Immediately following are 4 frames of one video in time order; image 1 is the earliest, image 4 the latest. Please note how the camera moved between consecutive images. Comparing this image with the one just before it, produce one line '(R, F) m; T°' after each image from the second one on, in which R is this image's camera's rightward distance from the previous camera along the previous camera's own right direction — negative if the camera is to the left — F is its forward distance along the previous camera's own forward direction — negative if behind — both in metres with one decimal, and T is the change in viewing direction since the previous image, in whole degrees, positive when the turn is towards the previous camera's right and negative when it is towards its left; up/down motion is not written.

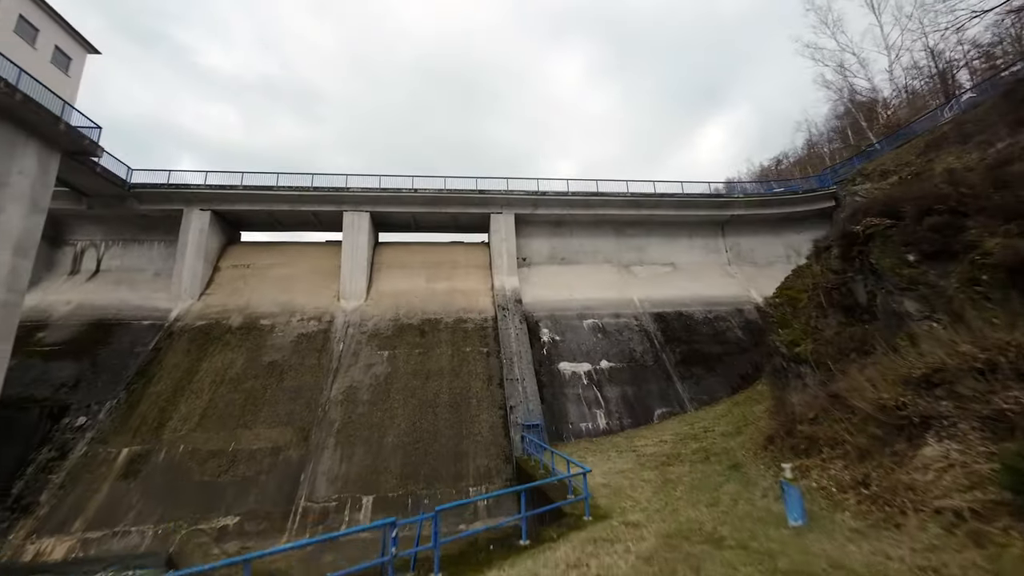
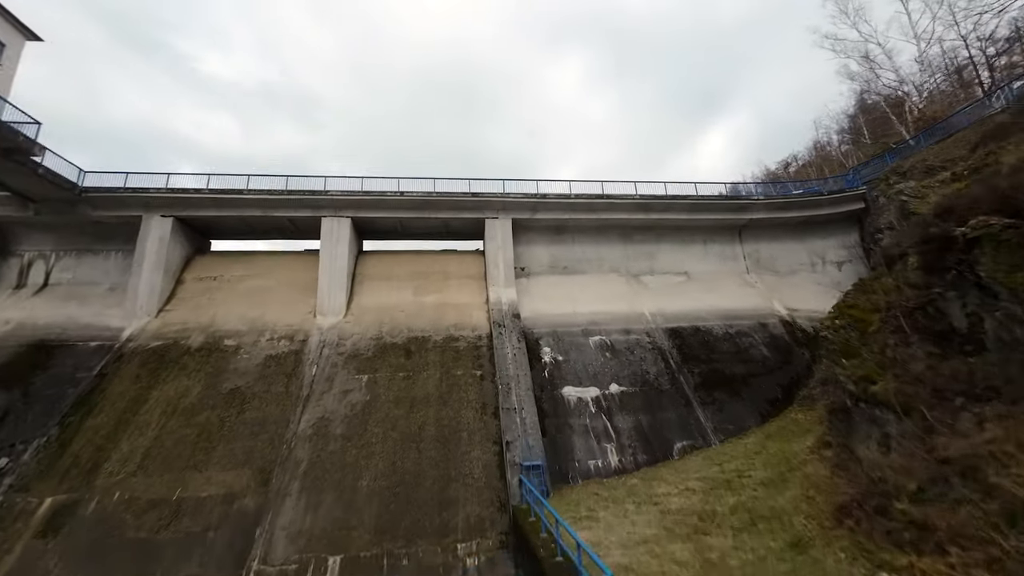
(+0.1, +1.4) m; 0°
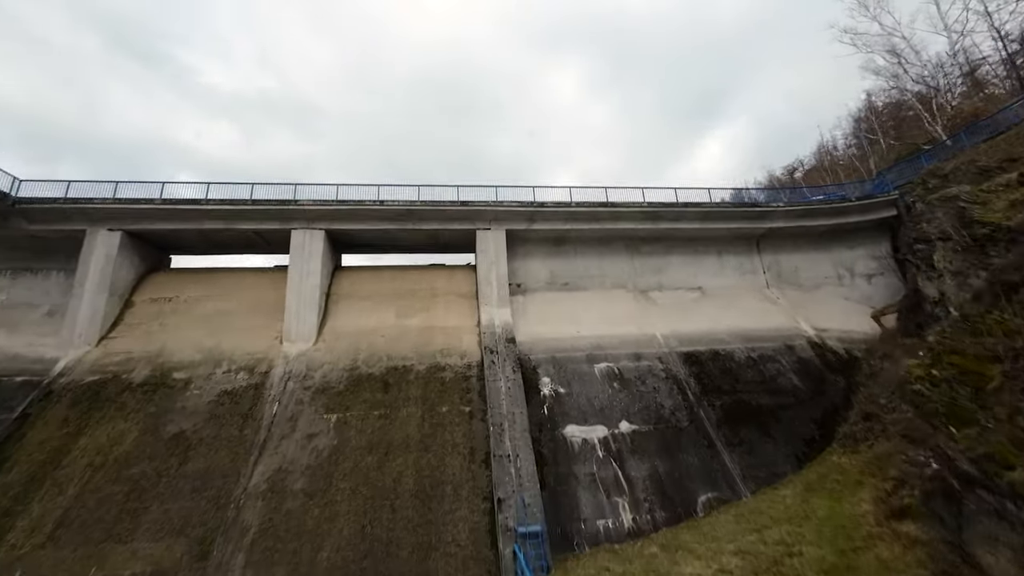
(+0.1, +1.4) m; 0°
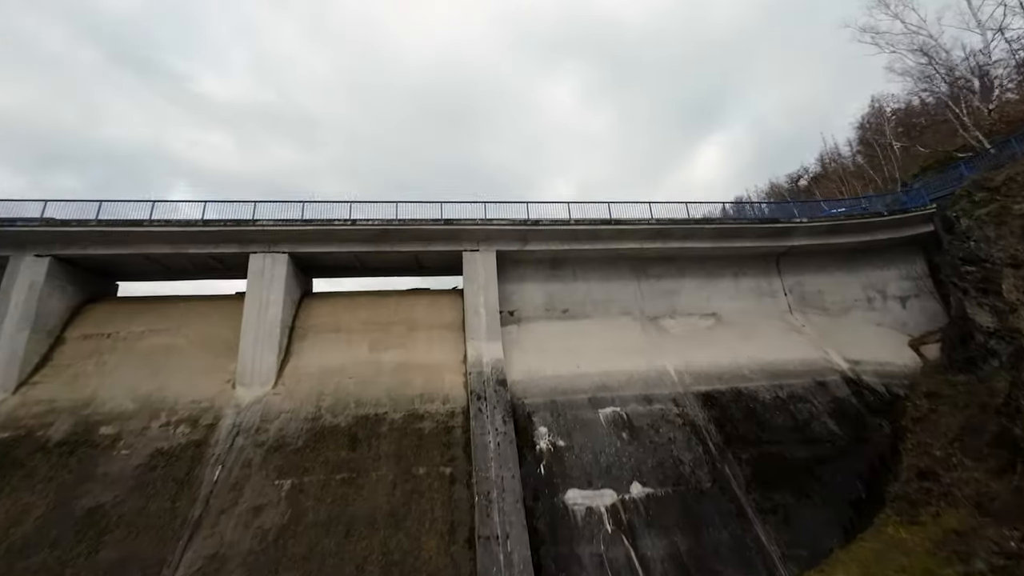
(+0.2, +1.4) m; 0°
